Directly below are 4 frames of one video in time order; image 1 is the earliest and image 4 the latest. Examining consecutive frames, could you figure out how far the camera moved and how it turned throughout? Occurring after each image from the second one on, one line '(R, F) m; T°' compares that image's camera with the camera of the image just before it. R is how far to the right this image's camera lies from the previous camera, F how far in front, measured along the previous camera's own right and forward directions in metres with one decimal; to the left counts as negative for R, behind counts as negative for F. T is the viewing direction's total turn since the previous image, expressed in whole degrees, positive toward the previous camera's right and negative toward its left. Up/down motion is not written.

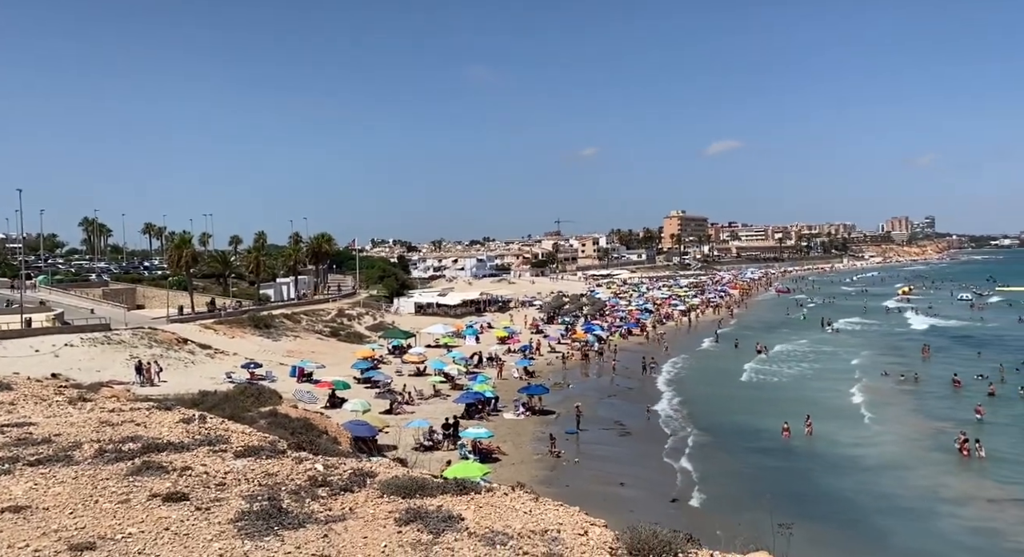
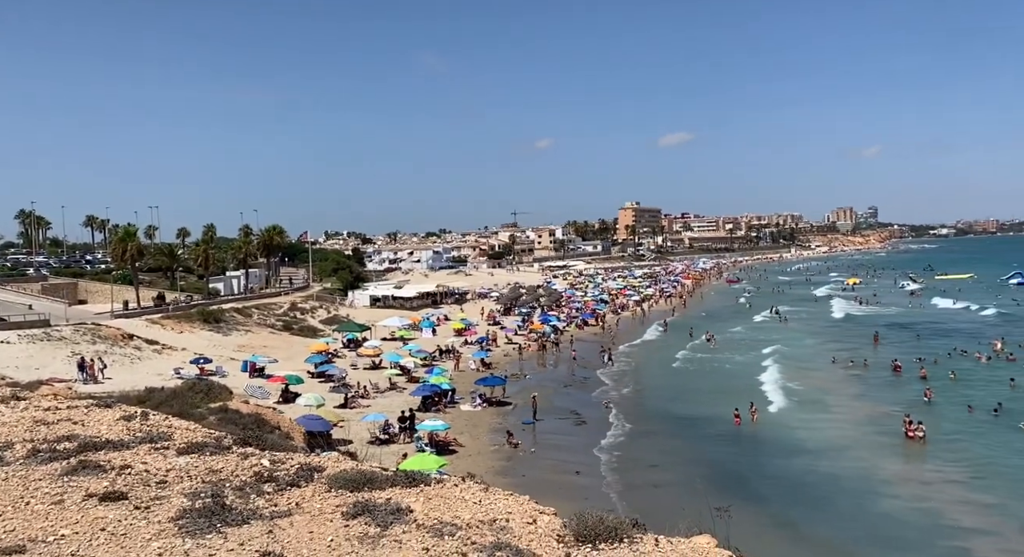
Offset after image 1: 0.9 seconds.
(+0.2, 0.0) m; +3°
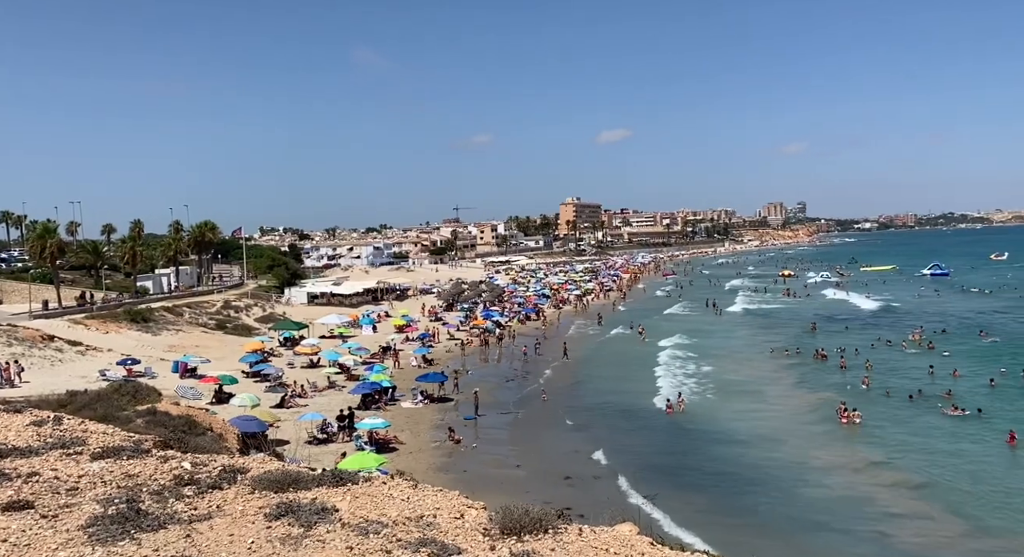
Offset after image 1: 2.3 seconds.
(+0.3, 0.0) m; +4°
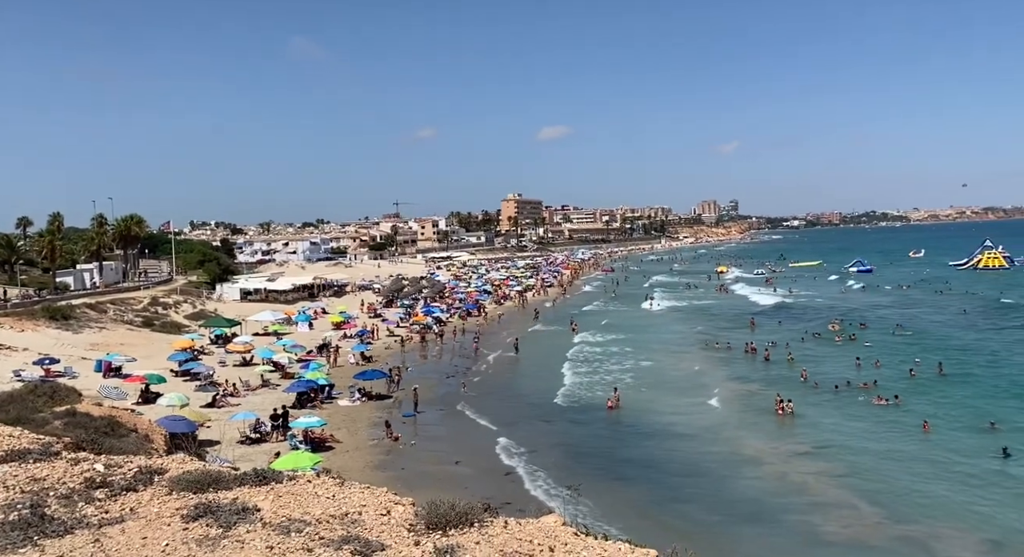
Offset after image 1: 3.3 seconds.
(+0.3, +0.1) m; +4°
